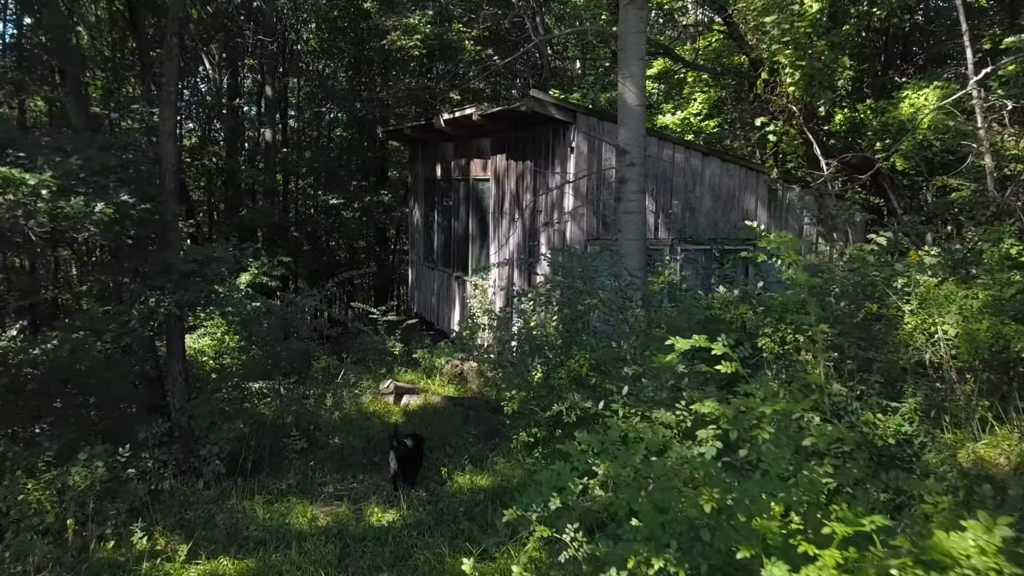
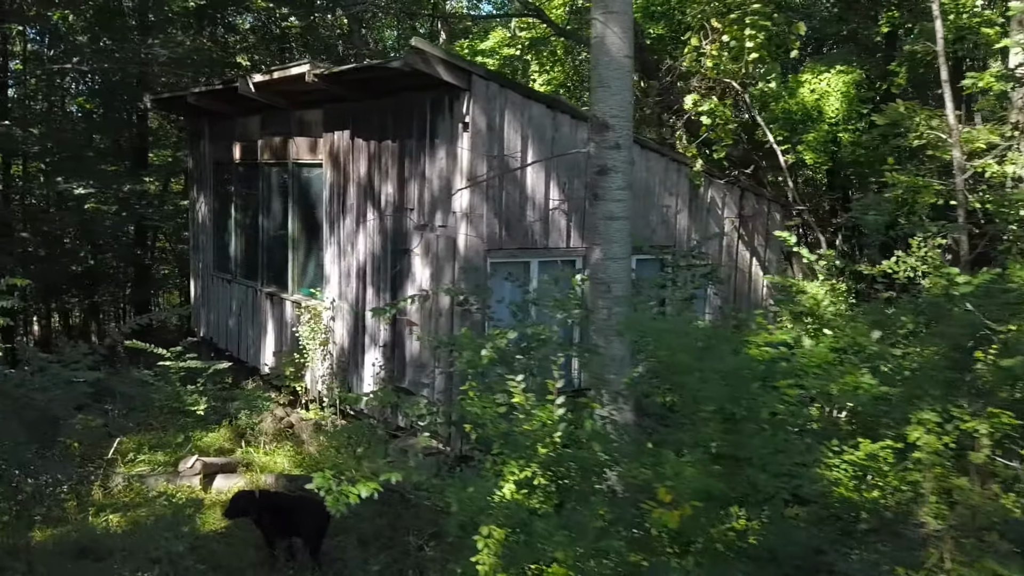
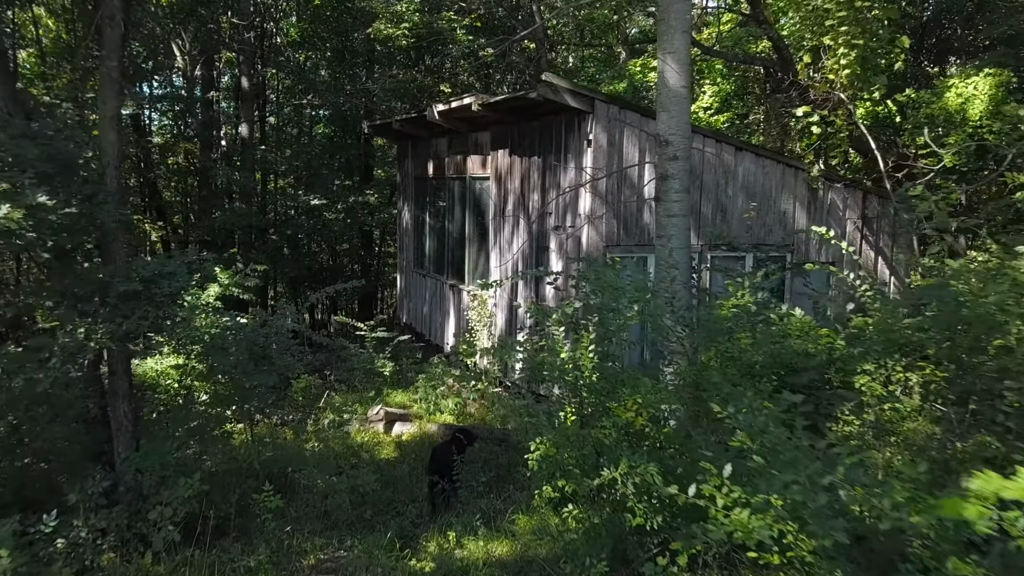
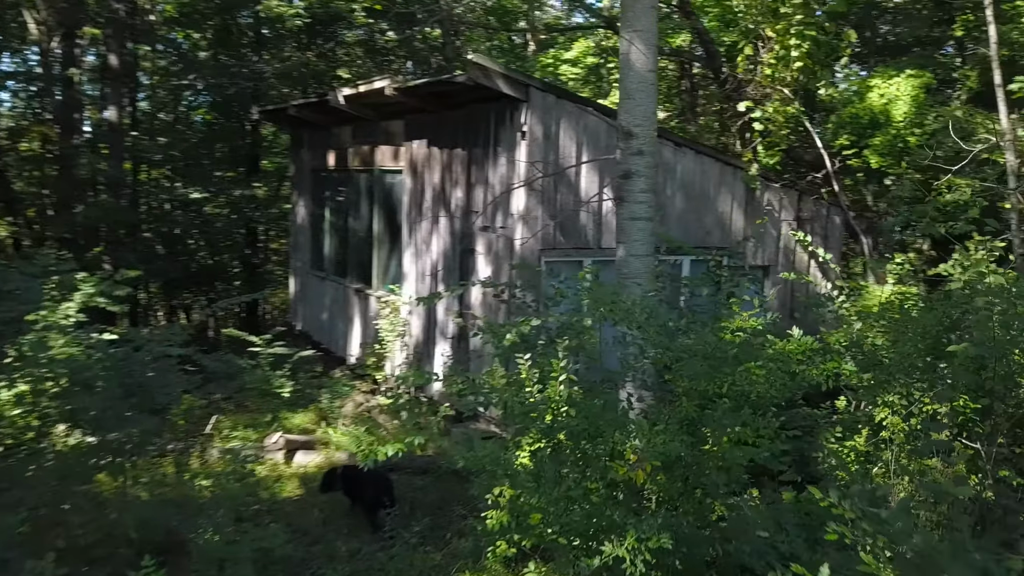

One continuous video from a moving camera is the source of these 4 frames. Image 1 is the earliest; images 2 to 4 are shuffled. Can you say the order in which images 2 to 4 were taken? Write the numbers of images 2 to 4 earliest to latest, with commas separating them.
3, 4, 2
